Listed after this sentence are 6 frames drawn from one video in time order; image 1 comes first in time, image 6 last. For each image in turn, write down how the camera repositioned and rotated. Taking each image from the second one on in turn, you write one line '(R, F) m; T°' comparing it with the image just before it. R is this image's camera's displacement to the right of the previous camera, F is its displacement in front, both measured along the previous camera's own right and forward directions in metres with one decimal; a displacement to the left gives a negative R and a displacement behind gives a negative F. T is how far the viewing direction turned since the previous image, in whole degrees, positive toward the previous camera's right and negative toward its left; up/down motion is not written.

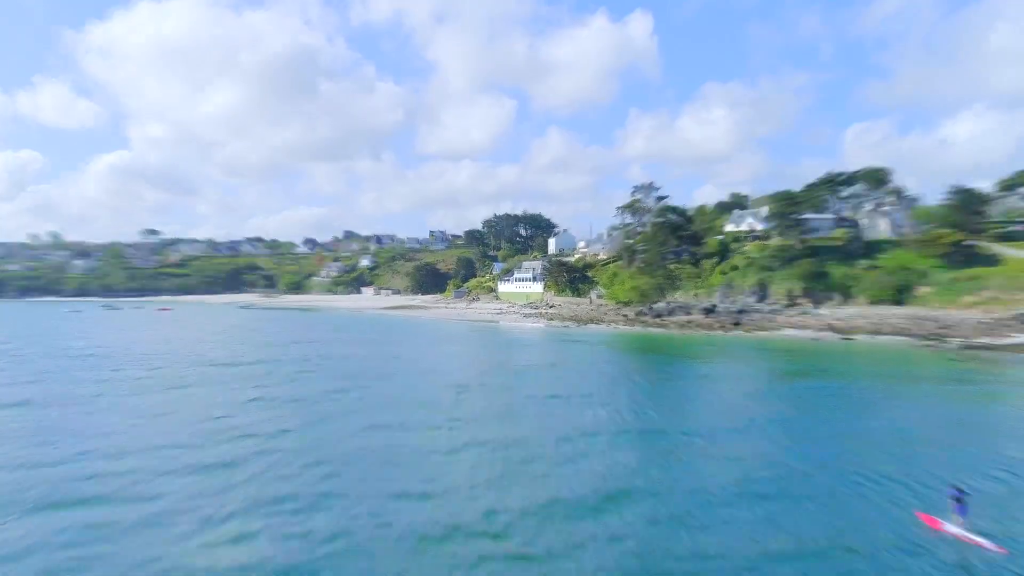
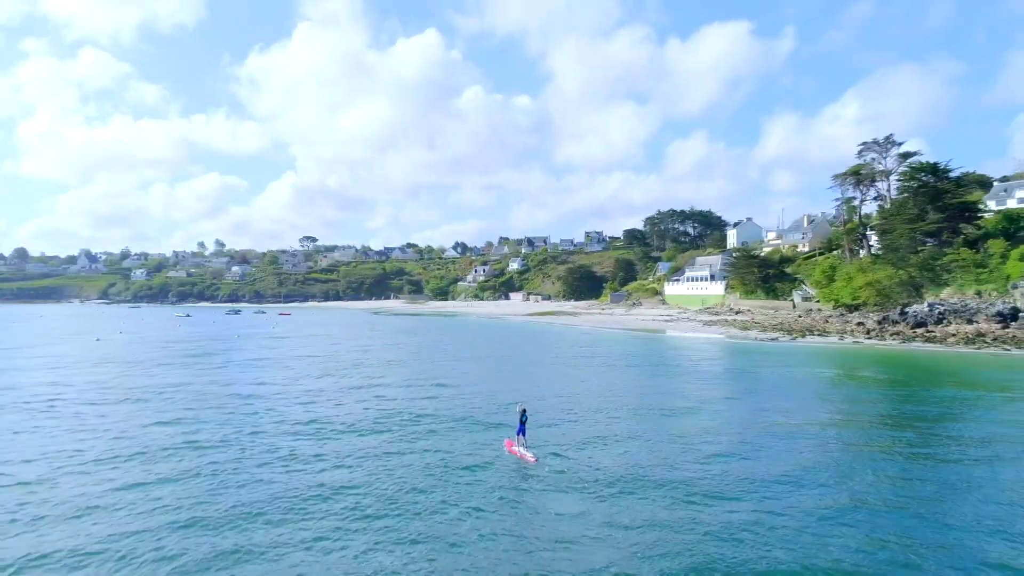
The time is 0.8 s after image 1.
(+0.2, +3.4) m; +4°
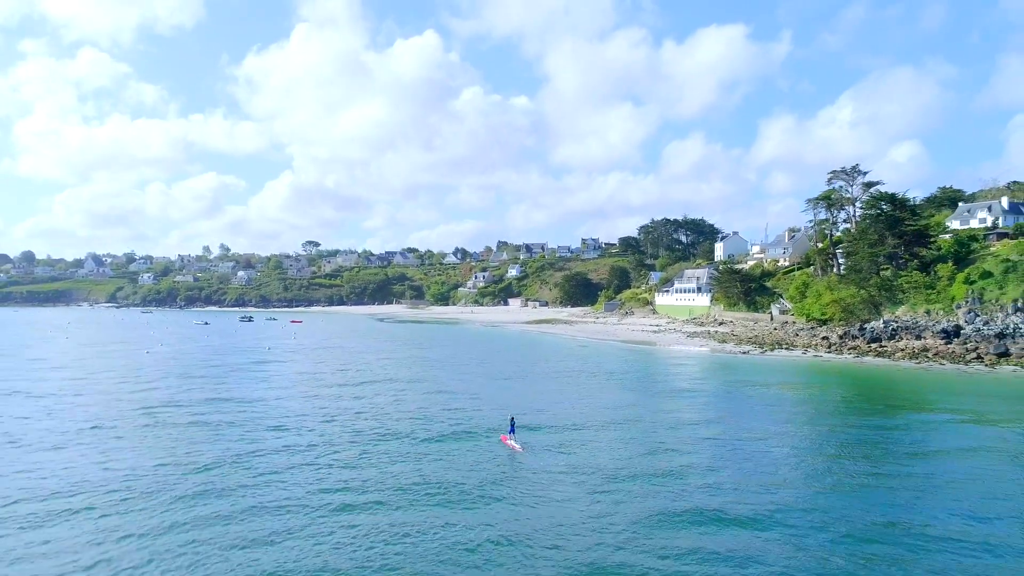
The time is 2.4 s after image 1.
(-0.1, -1.5) m; 0°
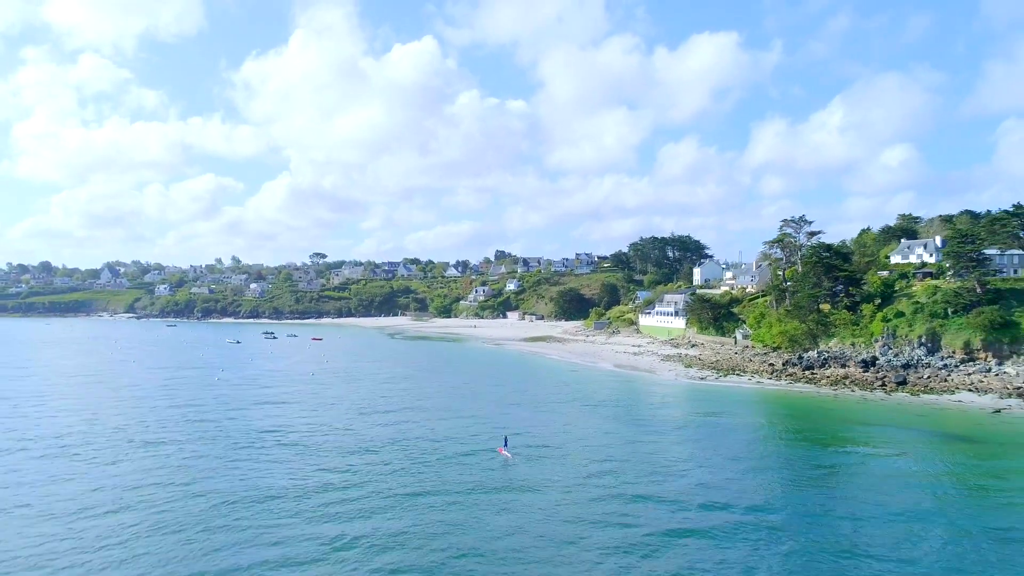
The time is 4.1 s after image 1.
(-0.1, -3.1) m; 0°
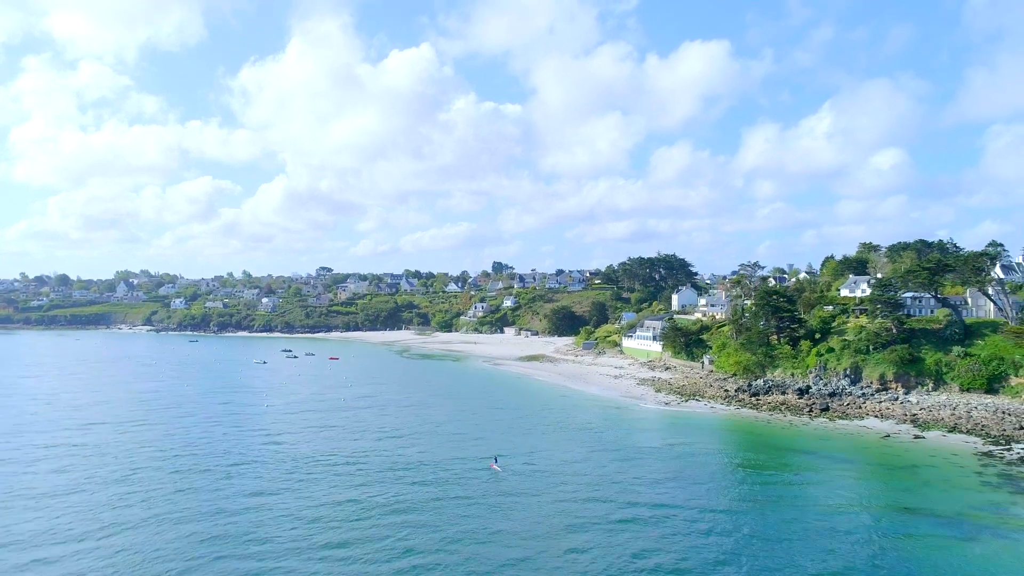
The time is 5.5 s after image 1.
(-0.1, -3.5) m; 0°
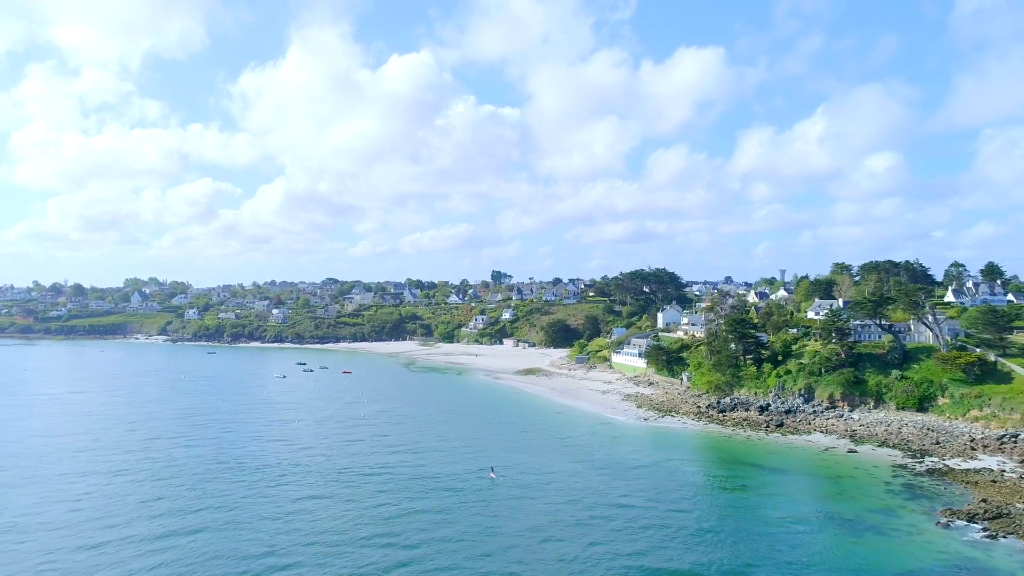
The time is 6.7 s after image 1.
(0.0, -3.0) m; 0°
